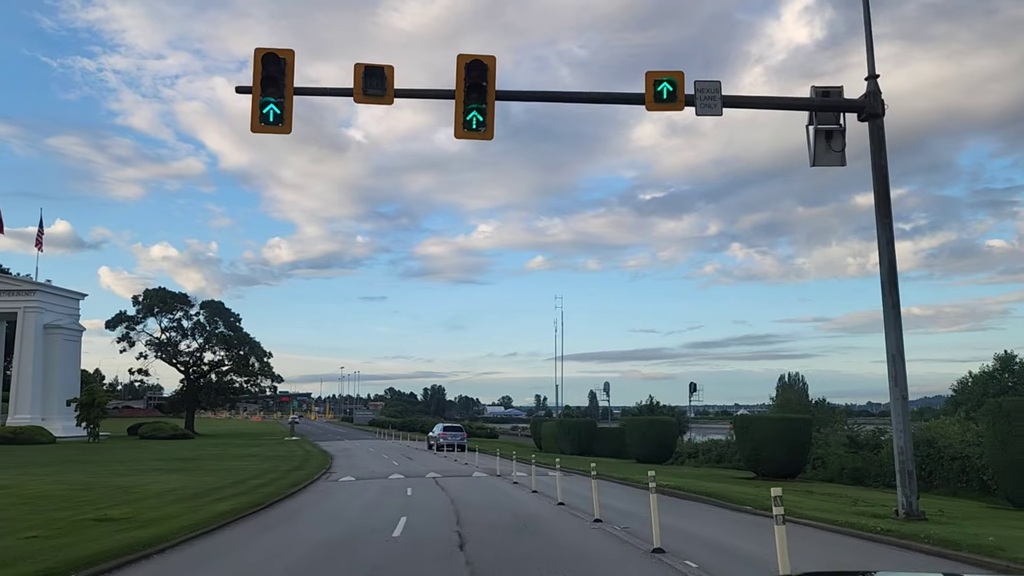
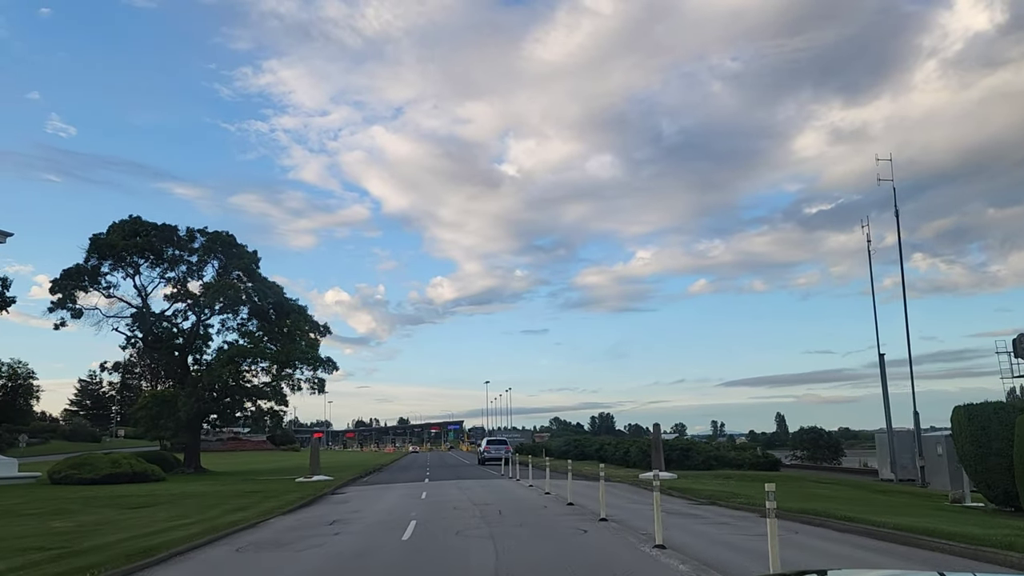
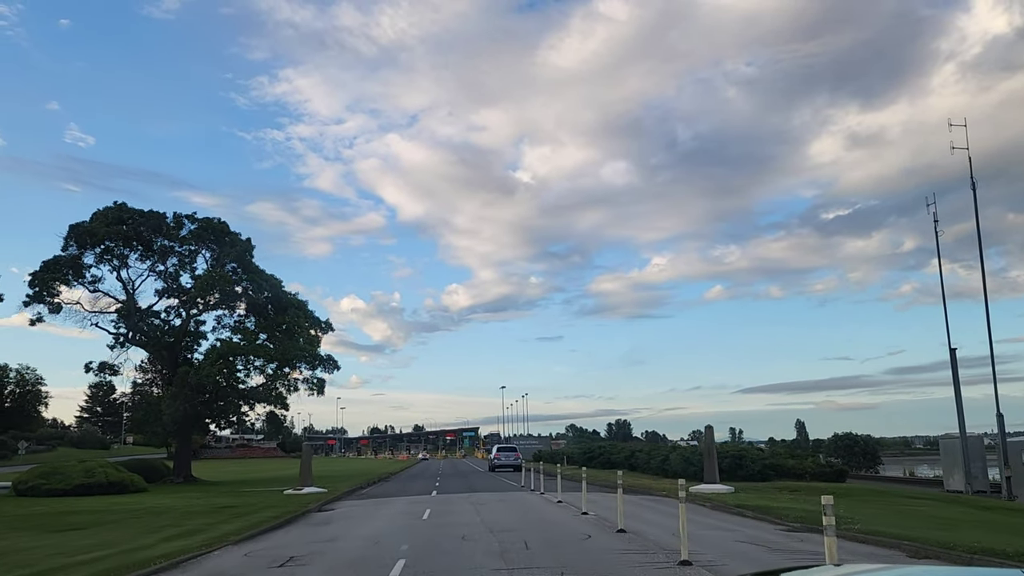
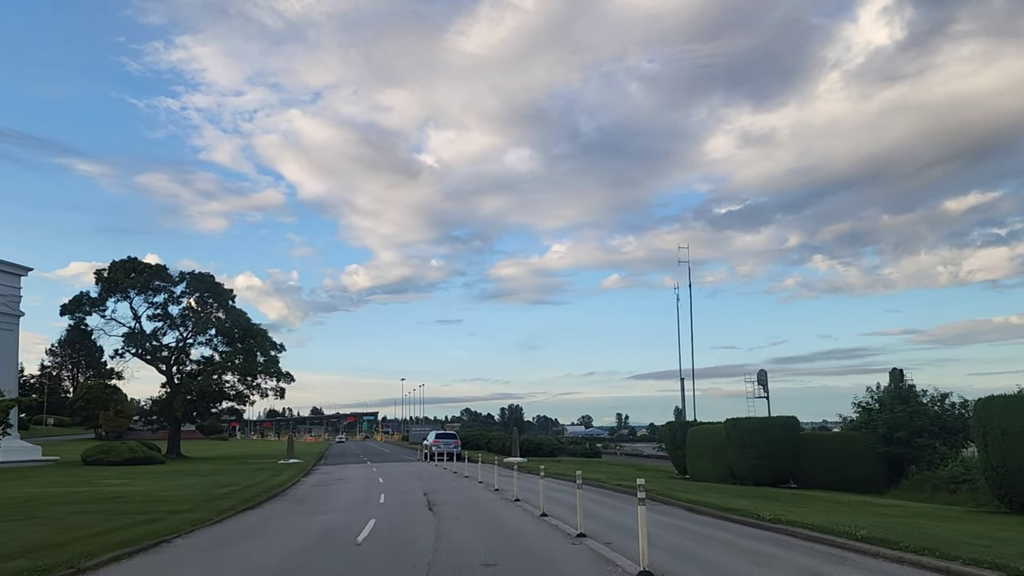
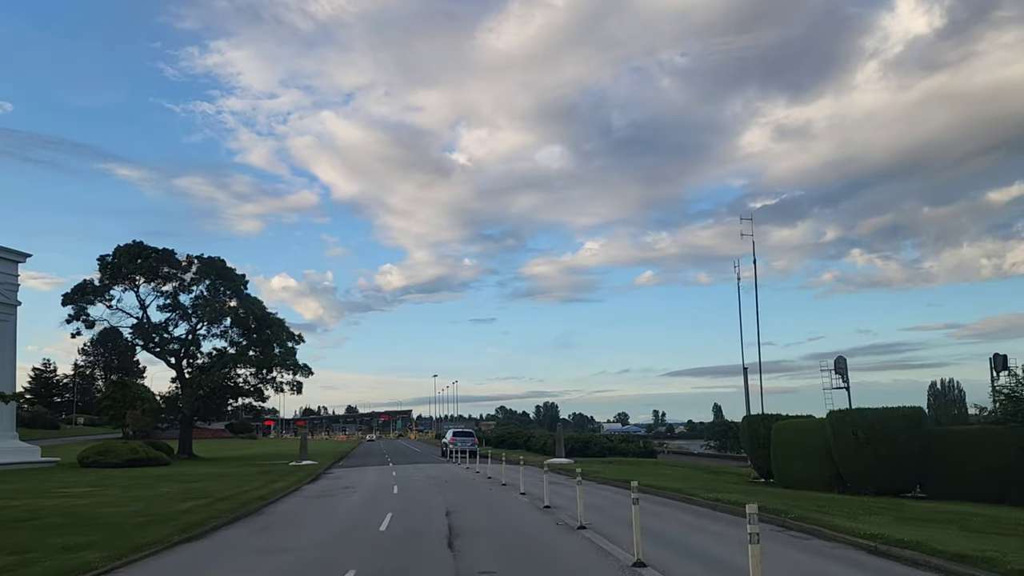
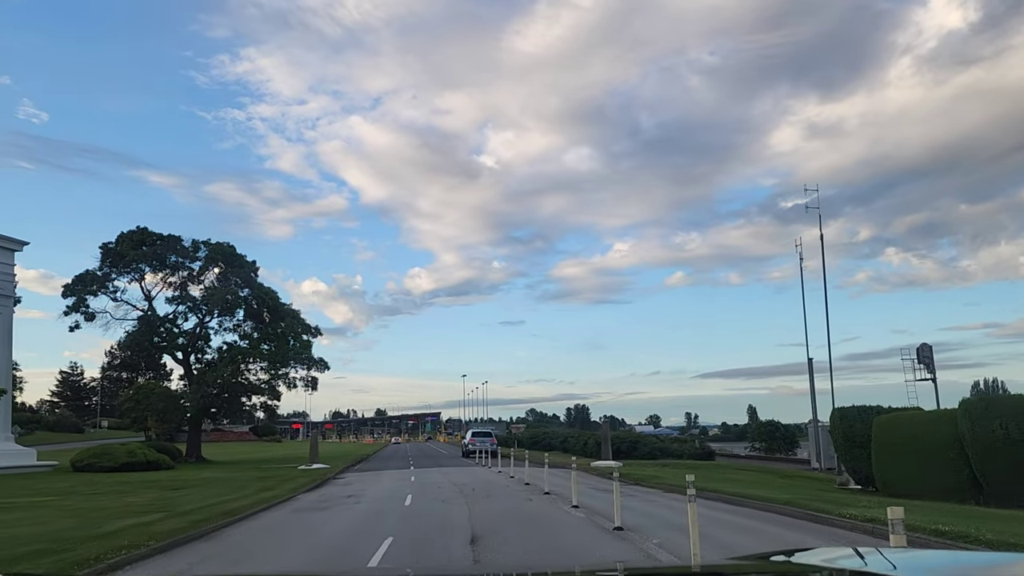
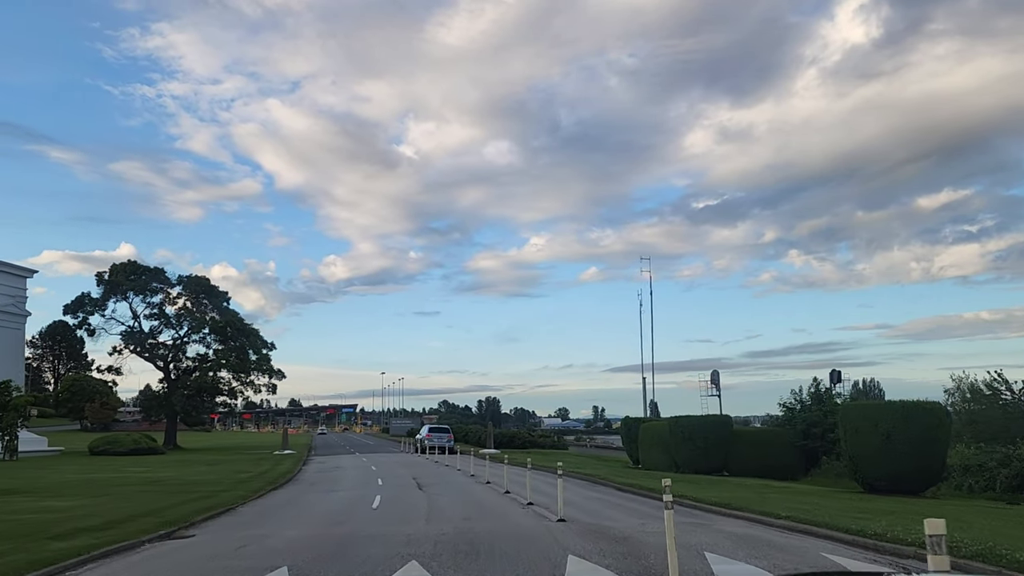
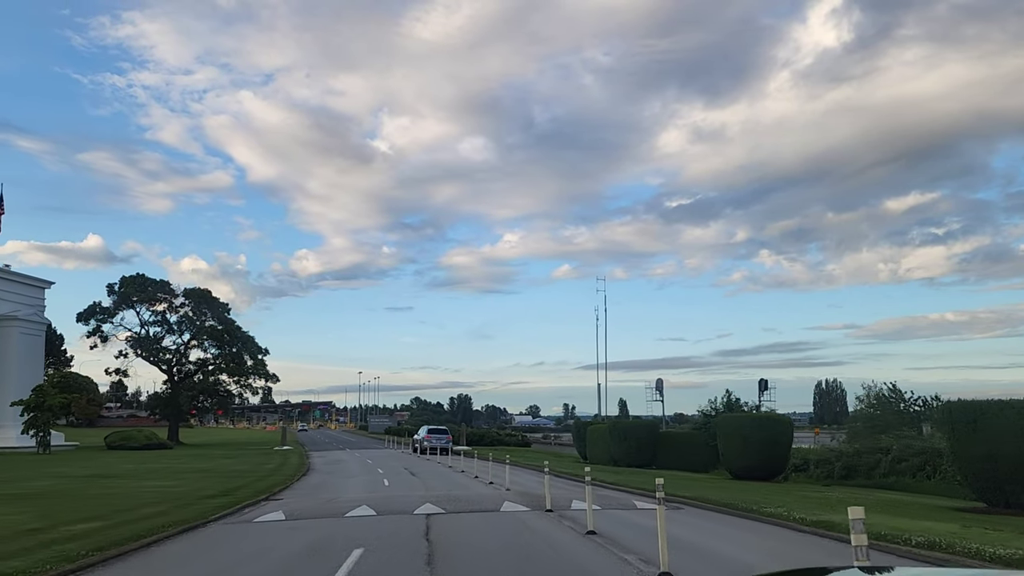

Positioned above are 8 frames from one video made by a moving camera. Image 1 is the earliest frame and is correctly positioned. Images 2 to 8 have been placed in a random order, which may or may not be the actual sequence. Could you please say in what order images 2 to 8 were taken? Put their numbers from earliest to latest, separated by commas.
8, 7, 4, 5, 6, 2, 3
